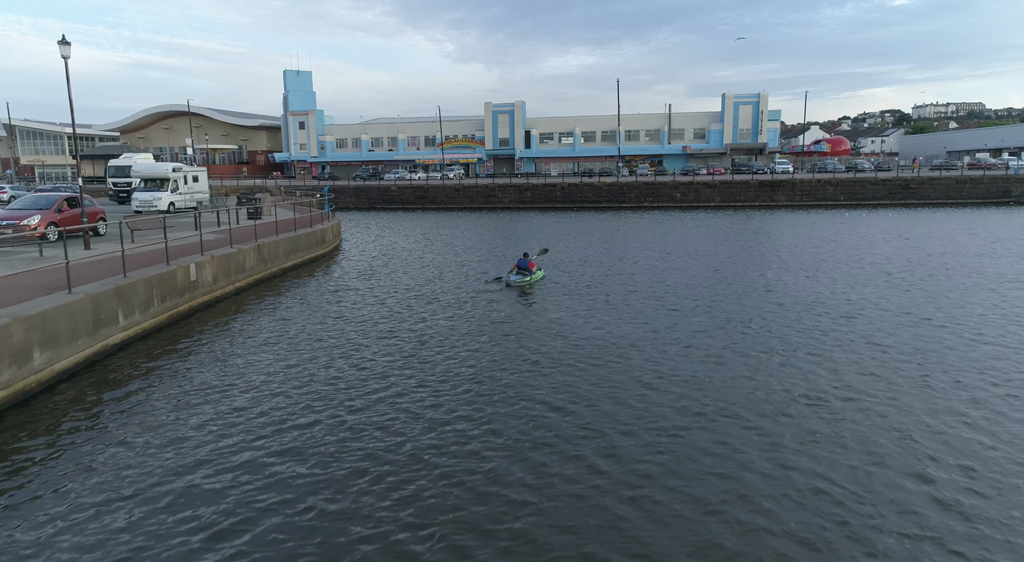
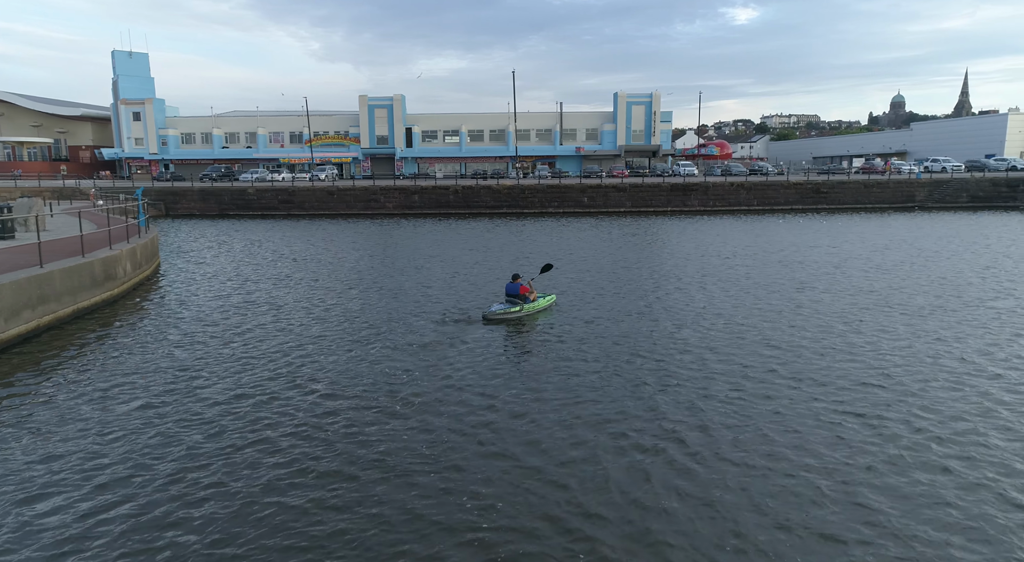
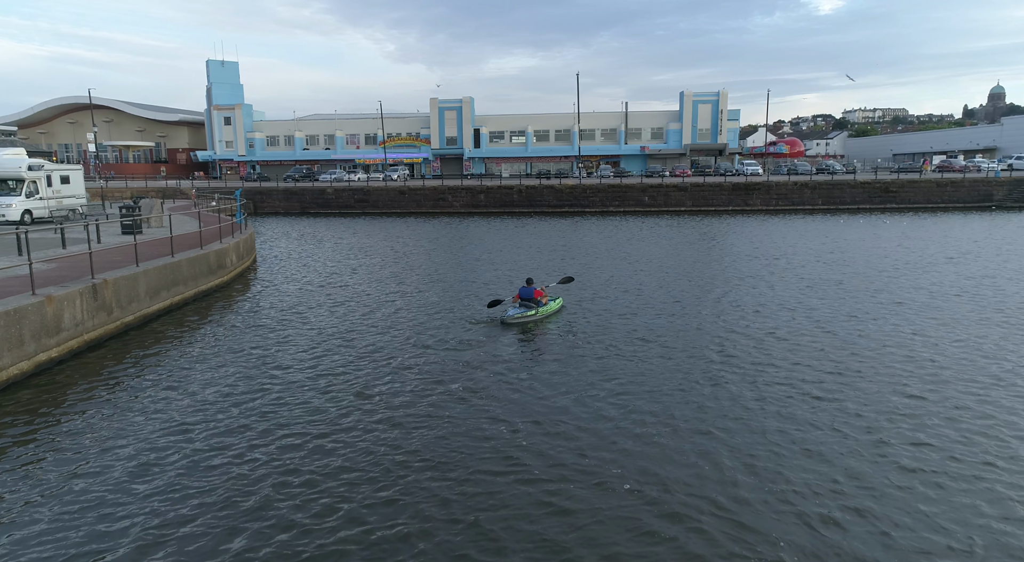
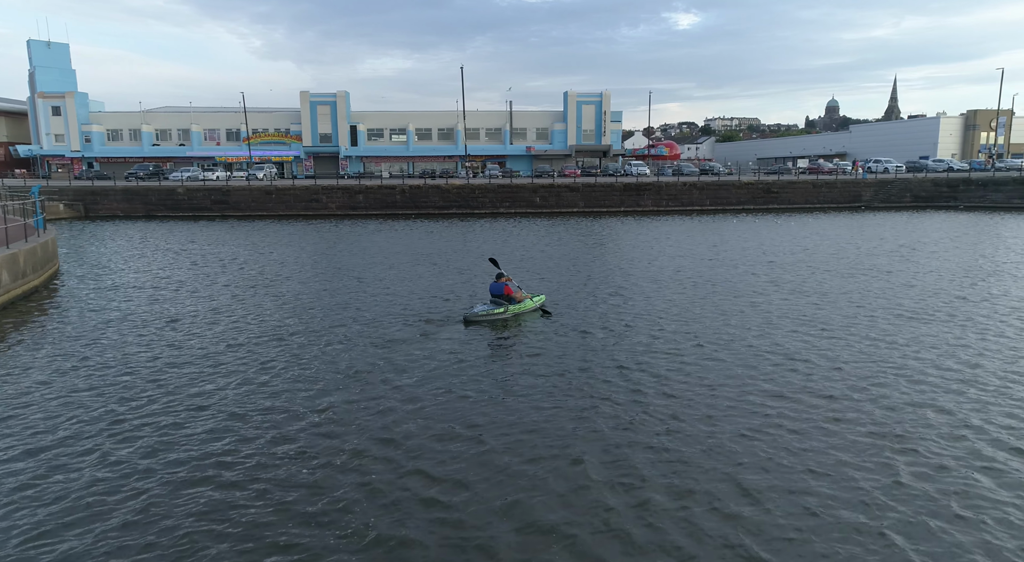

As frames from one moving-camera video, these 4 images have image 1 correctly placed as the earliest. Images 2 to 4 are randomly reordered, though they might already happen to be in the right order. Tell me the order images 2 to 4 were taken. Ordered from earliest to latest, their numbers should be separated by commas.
3, 2, 4
